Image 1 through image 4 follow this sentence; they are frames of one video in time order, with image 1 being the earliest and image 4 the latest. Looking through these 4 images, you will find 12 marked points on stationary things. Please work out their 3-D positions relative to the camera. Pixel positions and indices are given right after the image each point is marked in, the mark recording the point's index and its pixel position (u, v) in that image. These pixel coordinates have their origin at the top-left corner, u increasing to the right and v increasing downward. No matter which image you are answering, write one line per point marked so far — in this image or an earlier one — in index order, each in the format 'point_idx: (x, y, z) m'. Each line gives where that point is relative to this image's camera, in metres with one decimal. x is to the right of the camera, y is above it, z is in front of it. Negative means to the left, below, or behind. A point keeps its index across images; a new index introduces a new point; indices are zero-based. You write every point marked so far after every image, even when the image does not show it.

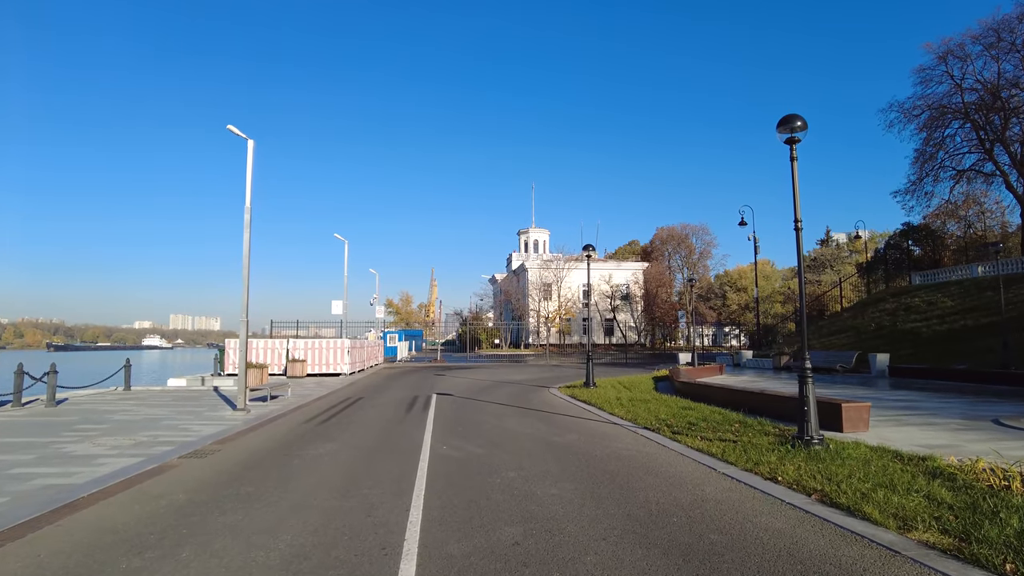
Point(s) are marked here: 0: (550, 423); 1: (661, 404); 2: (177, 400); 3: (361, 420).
0: (+0.8, -2.8, +12.3) m
1: (+3.7, -2.9, +15.0) m
2: (-10.5, -3.5, +18.7) m
3: (-3.3, -3.0, +13.3) m
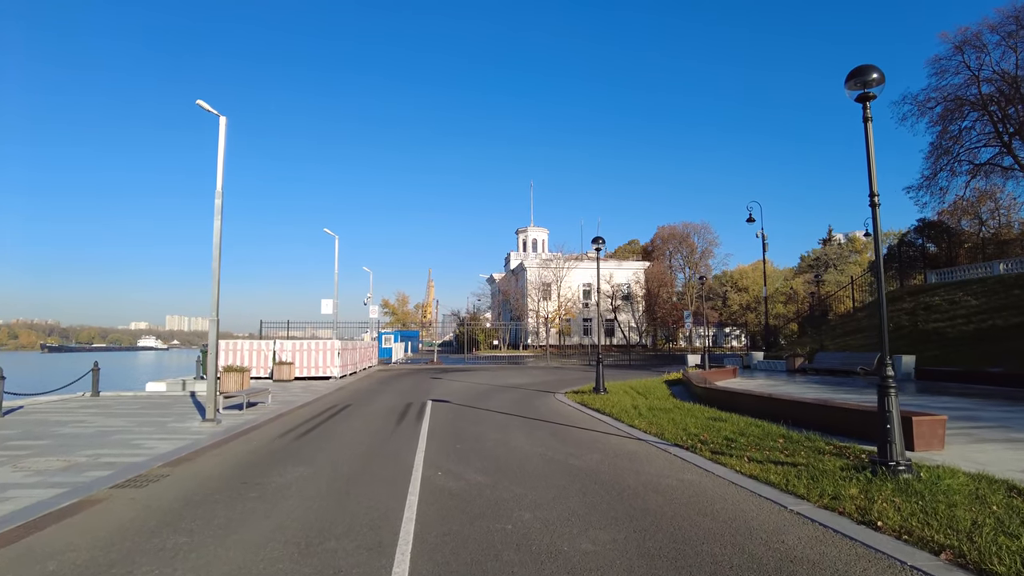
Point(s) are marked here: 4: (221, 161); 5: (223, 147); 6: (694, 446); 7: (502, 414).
0: (+0.9, -2.6, +10.6) m
1: (+3.8, -2.8, +13.3) m
2: (-10.4, -3.4, +17.0) m
3: (-3.2, -2.8, +11.5) m
4: (-6.8, +3.0, +14.0) m
5: (-6.8, +3.3, +14.1) m
6: (+3.0, -2.6, +9.8) m
7: (-0.2, -3.0, +14.0) m
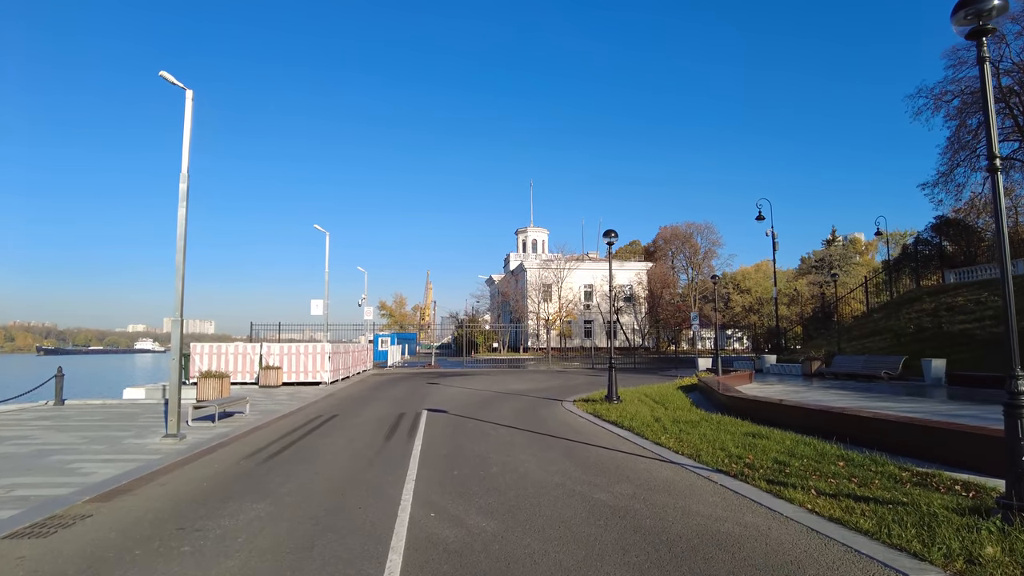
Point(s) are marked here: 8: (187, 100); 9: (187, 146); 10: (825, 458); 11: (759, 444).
0: (+1.0, -2.6, +8.9) m
1: (+4.0, -2.7, +11.6) m
2: (-10.3, -3.3, +15.2) m
3: (-3.1, -2.8, +9.8) m
4: (-6.7, +3.0, +12.3) m
5: (-6.7, +3.4, +12.5) m
6: (+3.1, -2.5, +8.1) m
7: (-0.1, -2.9, +12.3) m
8: (-6.9, +4.0, +12.8) m
9: (-6.7, +2.9, +12.4) m
10: (+4.7, -2.5, +8.9) m
11: (+4.1, -2.6, +10.0) m
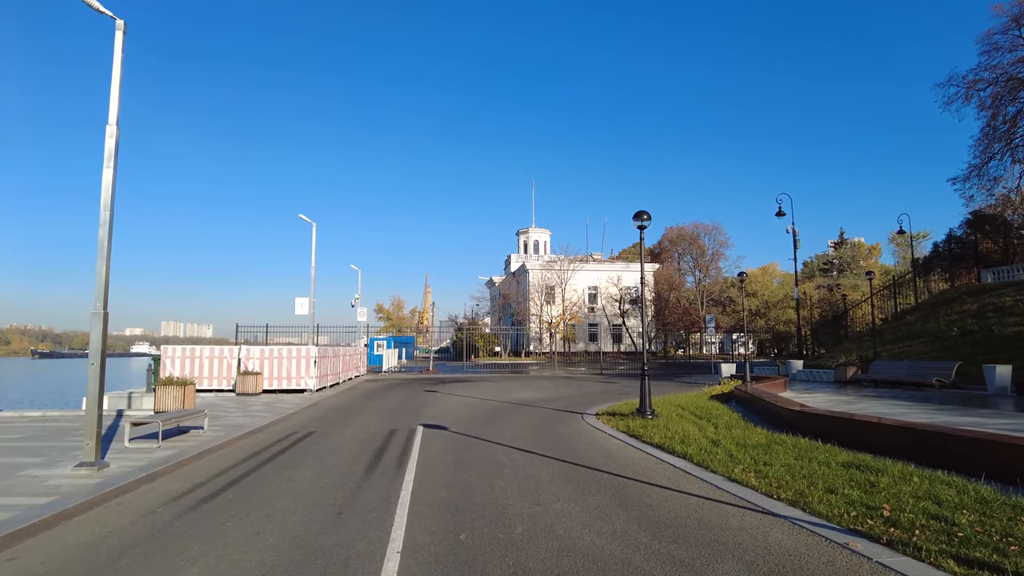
0: (+1.3, -2.3, +6.1) m
1: (+4.3, -2.5, +8.8) m
2: (-10.0, -3.1, +12.4) m
3: (-2.8, -2.5, +7.0) m
4: (-6.4, +3.3, +9.6) m
5: (-6.4, +3.6, +9.7) m
6: (+3.4, -2.2, +5.3) m
7: (+0.2, -2.6, +9.6) m
8: (-6.6, +4.3, +10.0) m
9: (-6.4, +3.2, +9.6) m
10: (+5.0, -2.3, +6.1) m
11: (+4.5, -2.3, +7.3) m
